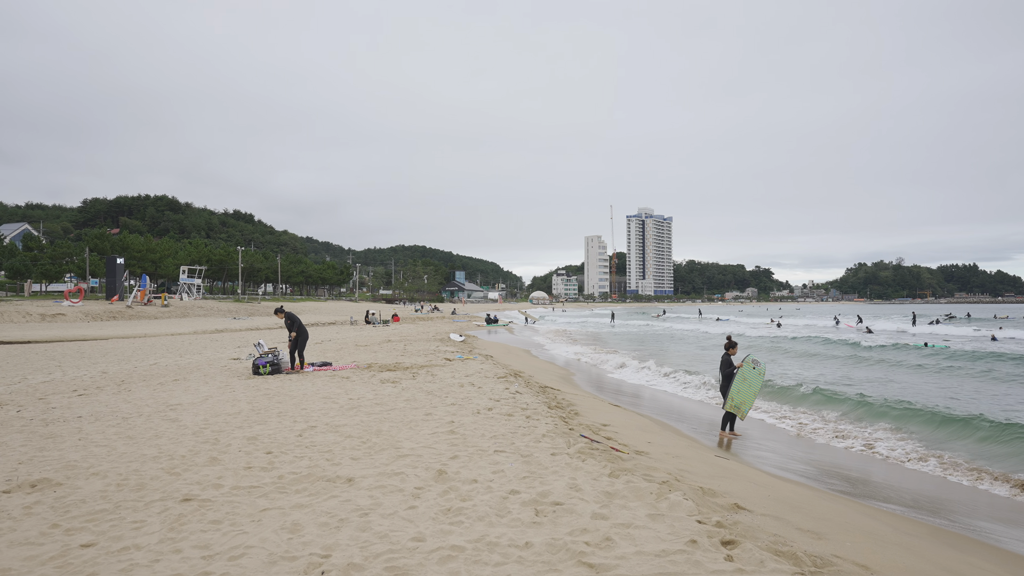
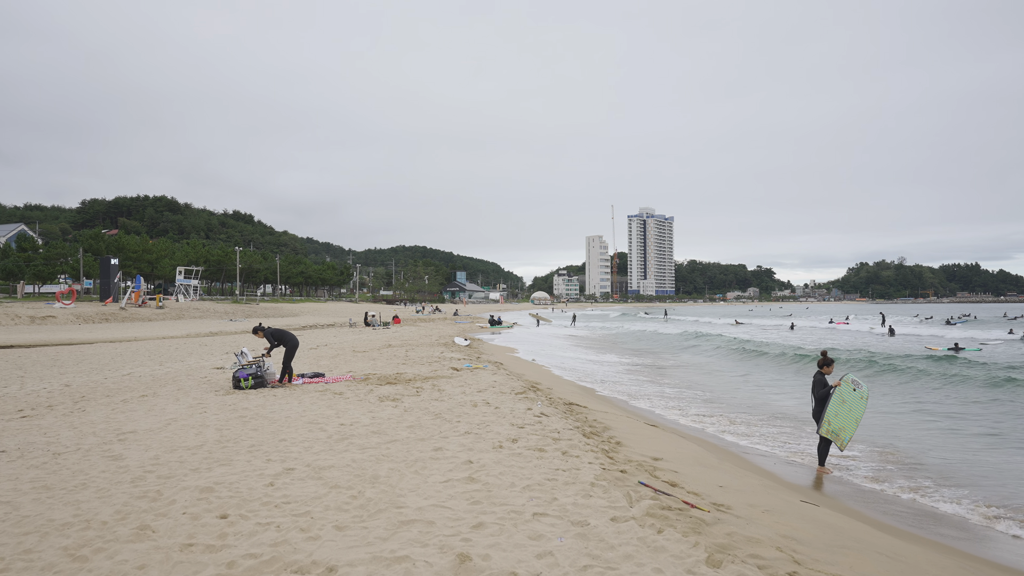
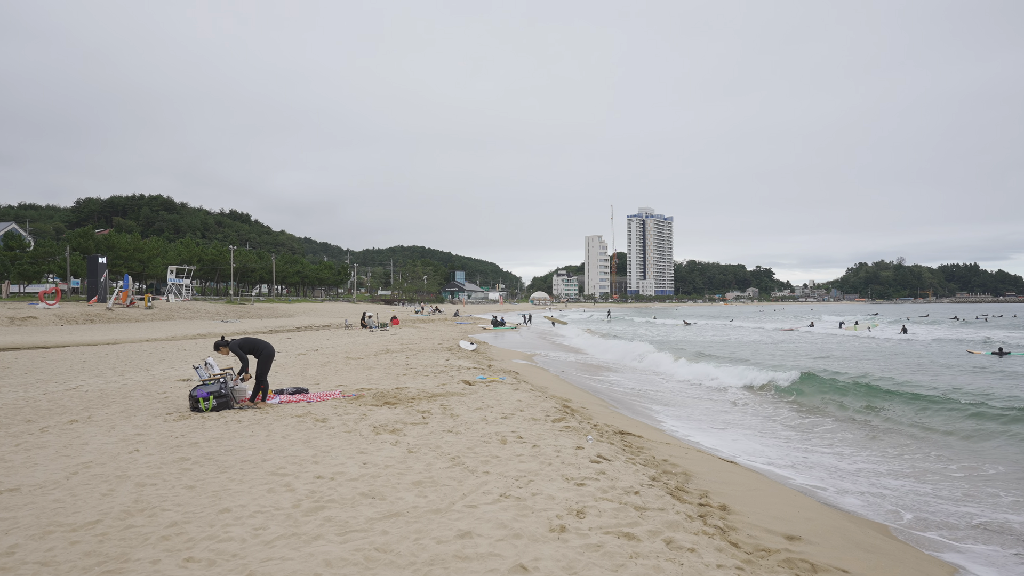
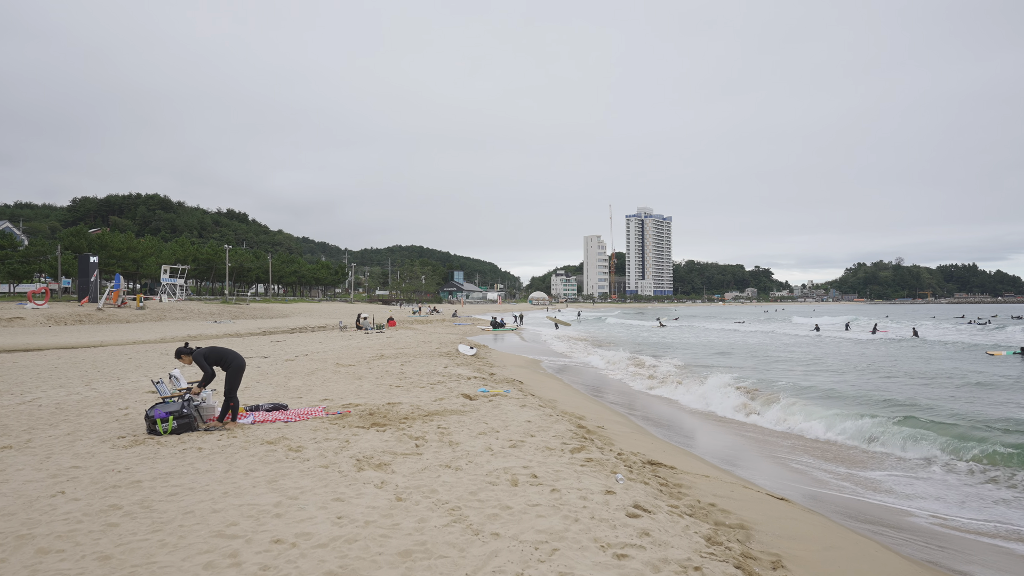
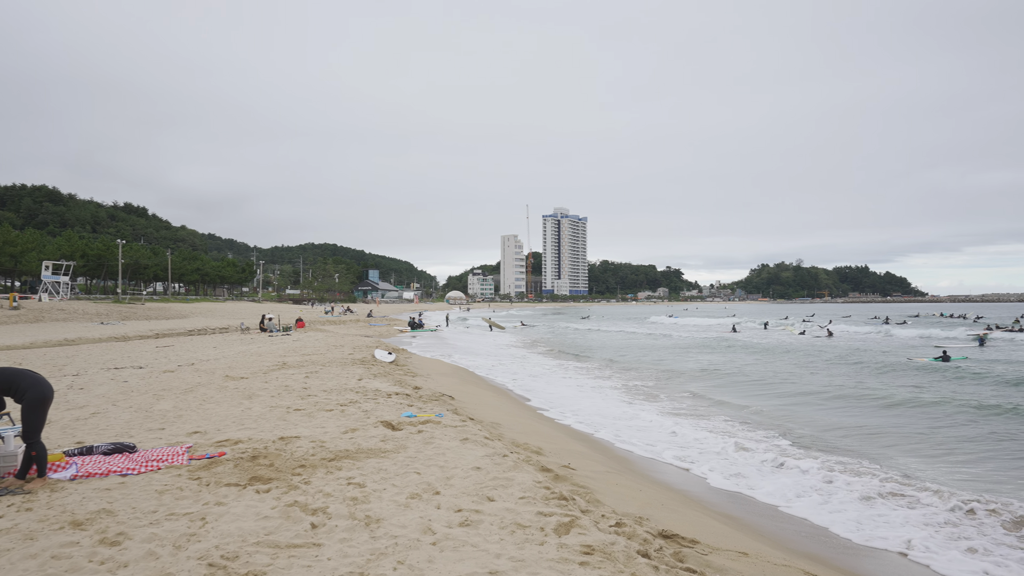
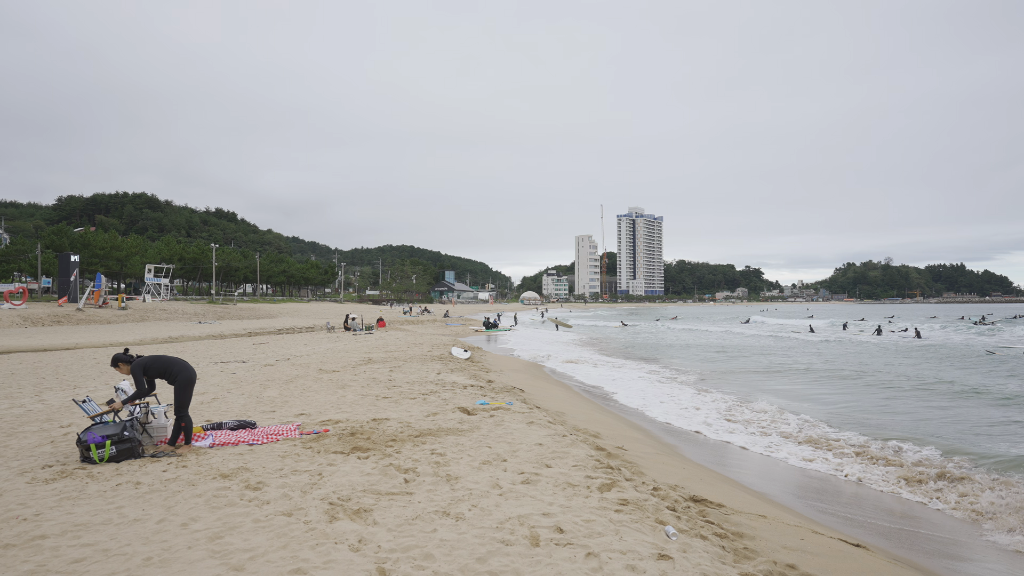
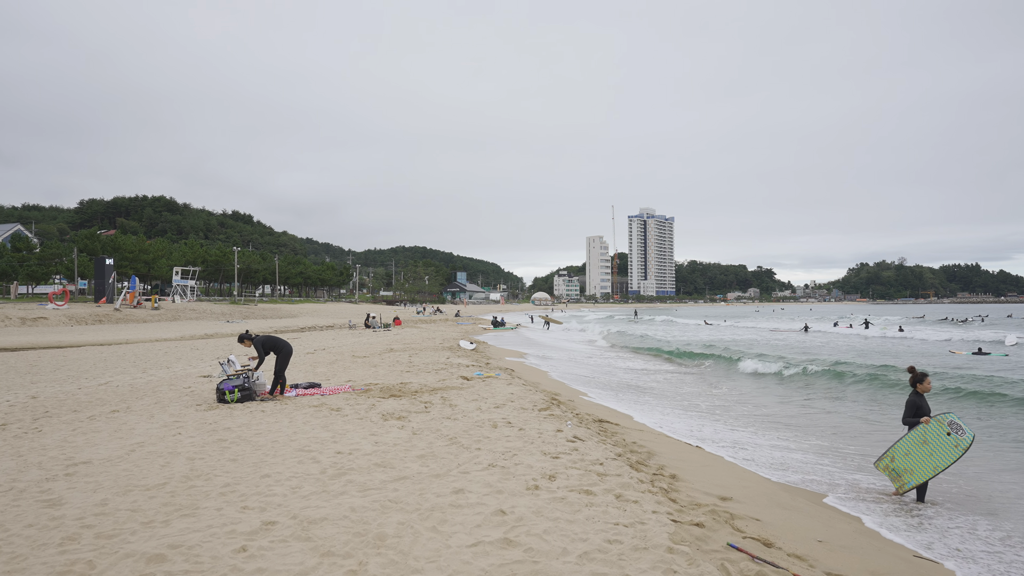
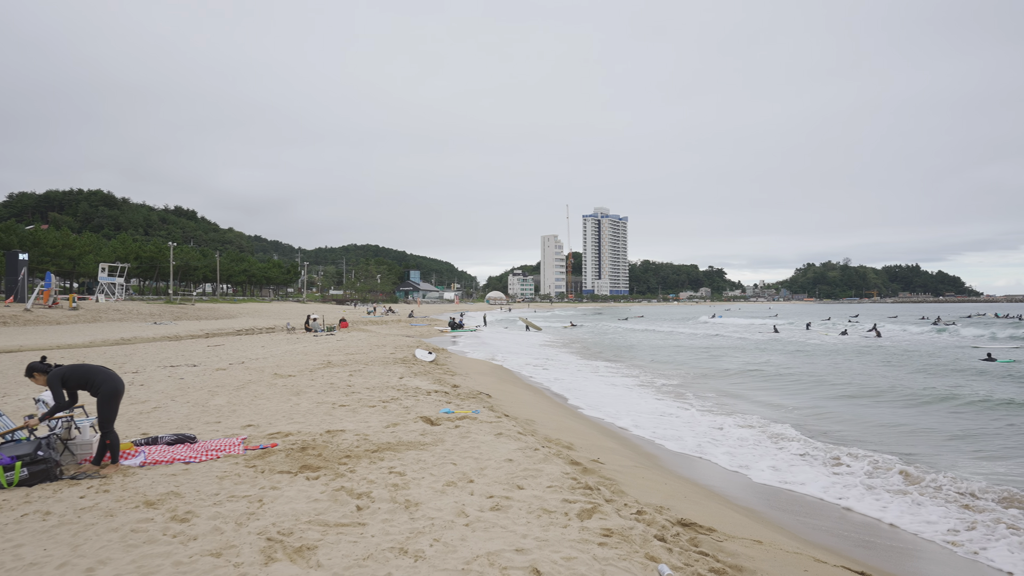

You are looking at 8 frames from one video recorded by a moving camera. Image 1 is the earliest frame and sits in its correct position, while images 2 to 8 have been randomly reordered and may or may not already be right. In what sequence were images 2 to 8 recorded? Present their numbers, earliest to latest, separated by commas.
2, 7, 3, 4, 6, 8, 5
